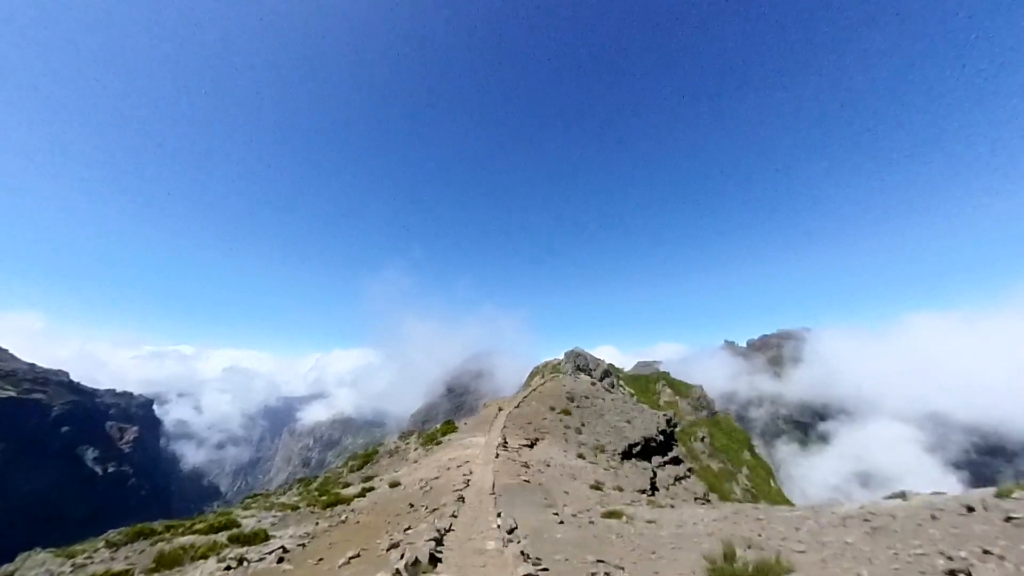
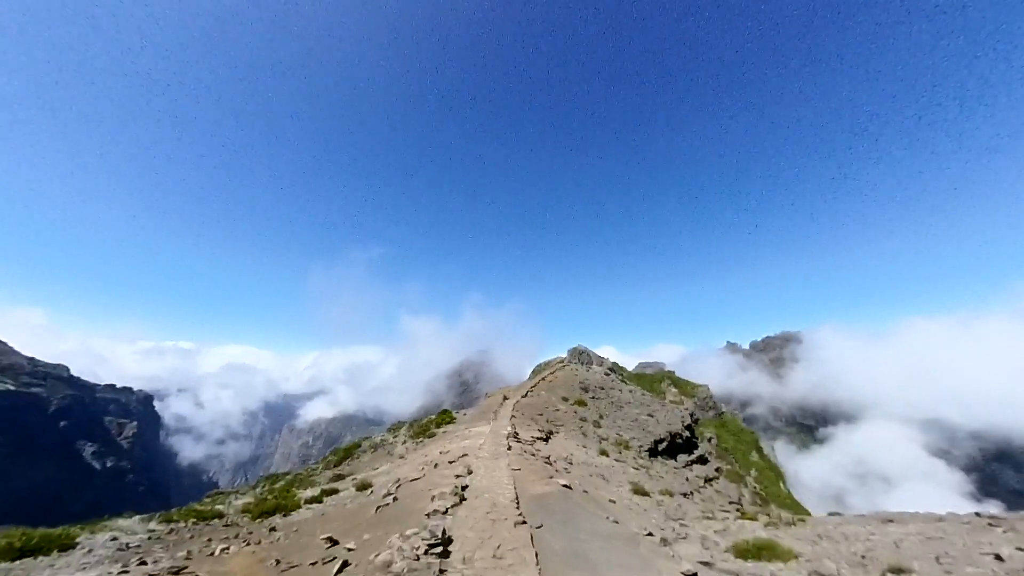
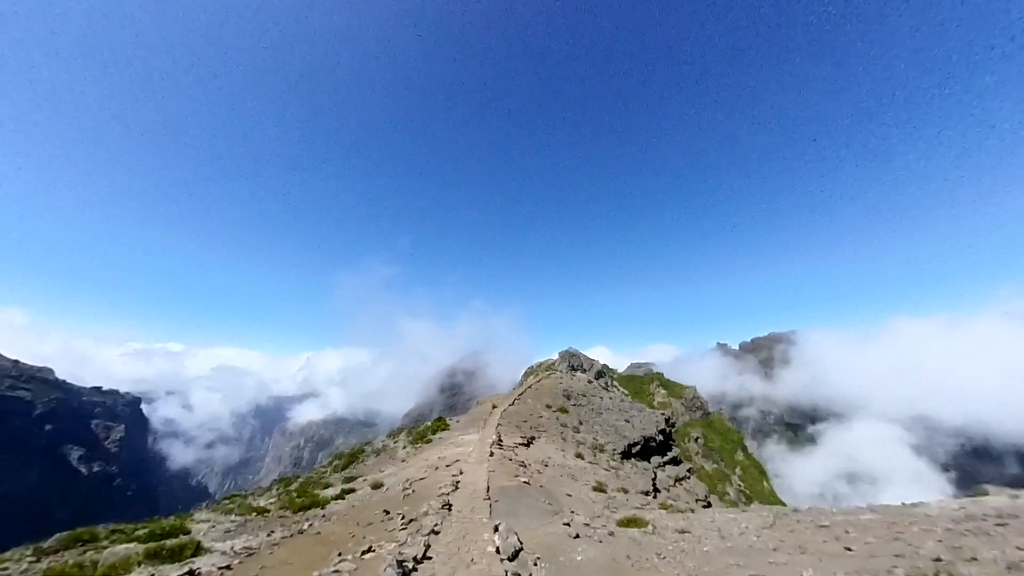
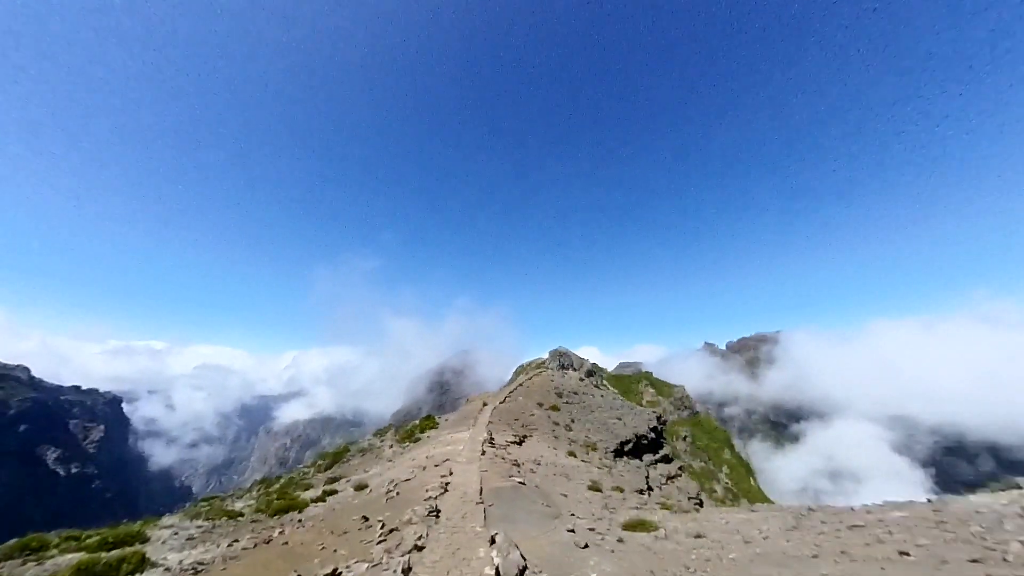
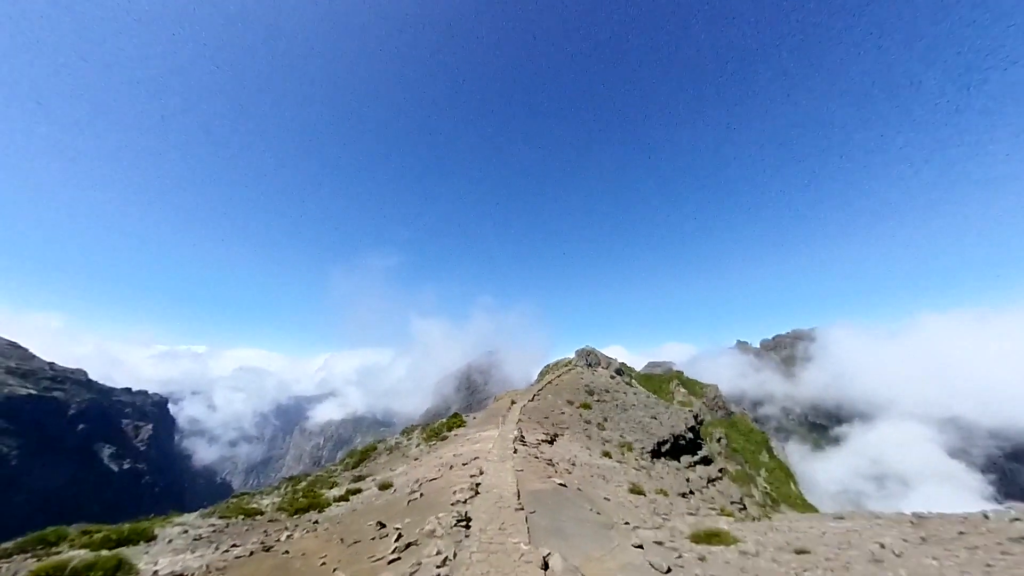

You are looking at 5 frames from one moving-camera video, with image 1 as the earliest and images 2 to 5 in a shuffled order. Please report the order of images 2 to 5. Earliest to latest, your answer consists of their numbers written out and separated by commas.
3, 4, 5, 2
